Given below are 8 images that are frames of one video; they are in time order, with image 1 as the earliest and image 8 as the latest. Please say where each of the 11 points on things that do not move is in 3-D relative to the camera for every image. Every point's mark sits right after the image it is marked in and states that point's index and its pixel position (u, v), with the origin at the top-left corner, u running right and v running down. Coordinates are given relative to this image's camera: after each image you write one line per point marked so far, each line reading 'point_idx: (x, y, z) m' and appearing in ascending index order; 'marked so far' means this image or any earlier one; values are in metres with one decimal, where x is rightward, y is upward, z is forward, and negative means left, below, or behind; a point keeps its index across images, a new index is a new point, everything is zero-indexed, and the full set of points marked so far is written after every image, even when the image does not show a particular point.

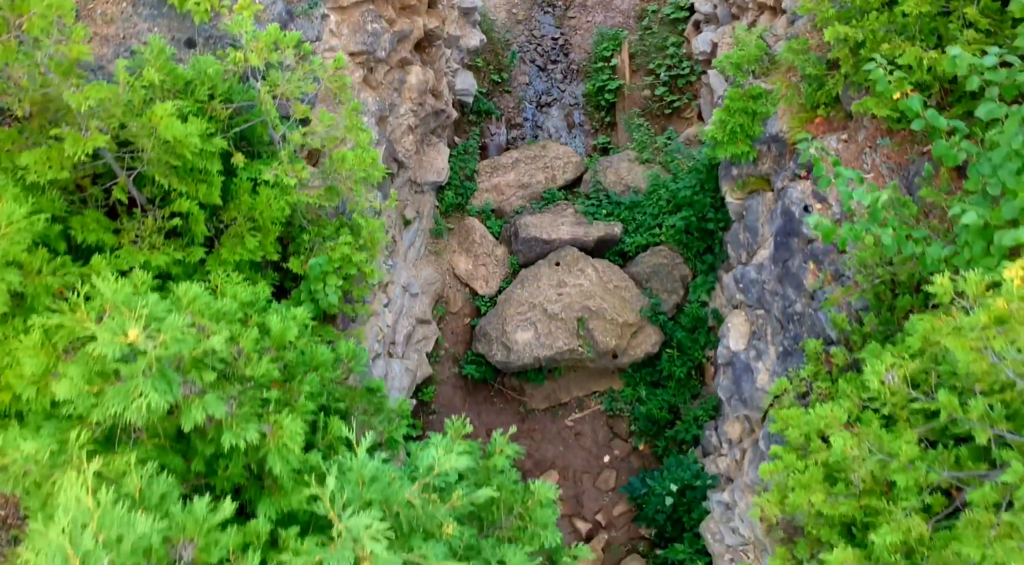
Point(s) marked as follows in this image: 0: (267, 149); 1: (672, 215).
0: (-1.4, +0.8, +4.5) m
1: (+1.9, +0.8, +9.4) m
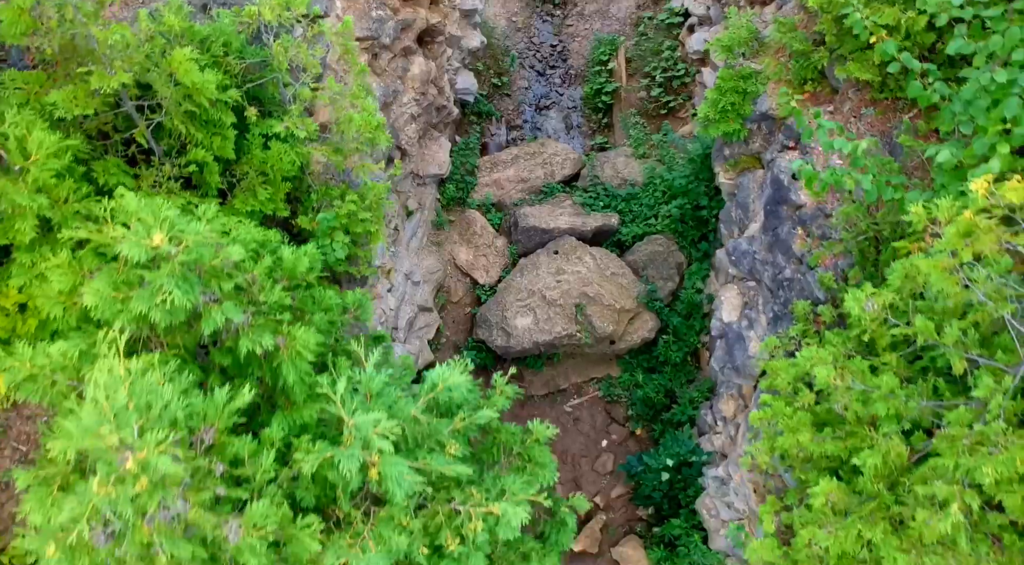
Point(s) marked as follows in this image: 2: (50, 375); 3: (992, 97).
0: (-1.4, +1.1, +4.7) m
1: (+1.9, +1.0, +9.6) m
2: (-1.9, -0.4, +3.1) m
3: (+2.3, +0.9, +3.8) m
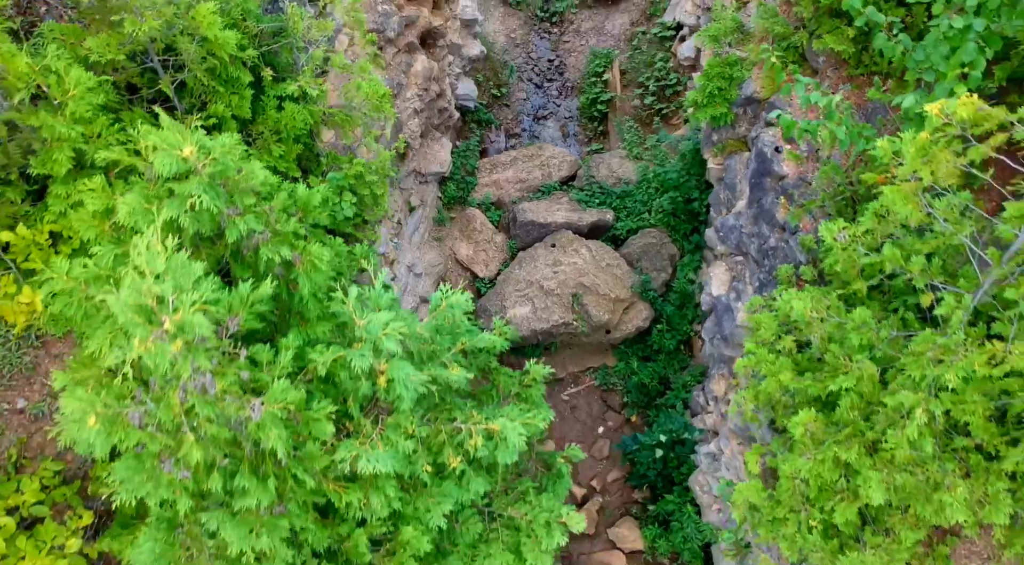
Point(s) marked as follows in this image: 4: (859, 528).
0: (-1.4, +1.4, +5.0) m
1: (+1.9, +1.1, +10.0) m
2: (-1.9, 0.0, +3.4) m
3: (+2.3, +1.3, +4.1) m
4: (+2.0, -1.4, +4.5) m
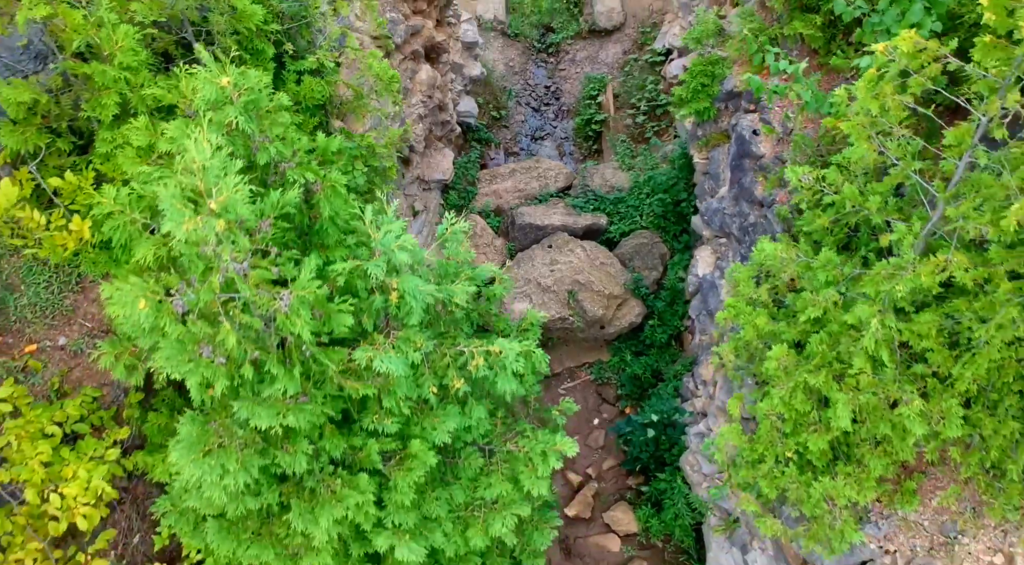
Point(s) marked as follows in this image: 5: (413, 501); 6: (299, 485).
0: (-1.5, +1.6, +5.5) m
1: (+1.9, +1.1, +10.5) m
2: (-1.9, +0.4, +3.8) m
3: (+2.3, +1.6, +4.7) m
4: (+2.0, -1.1, +4.9) m
5: (-0.6, -1.3, +4.5) m
6: (-1.1, -1.1, +4.1) m
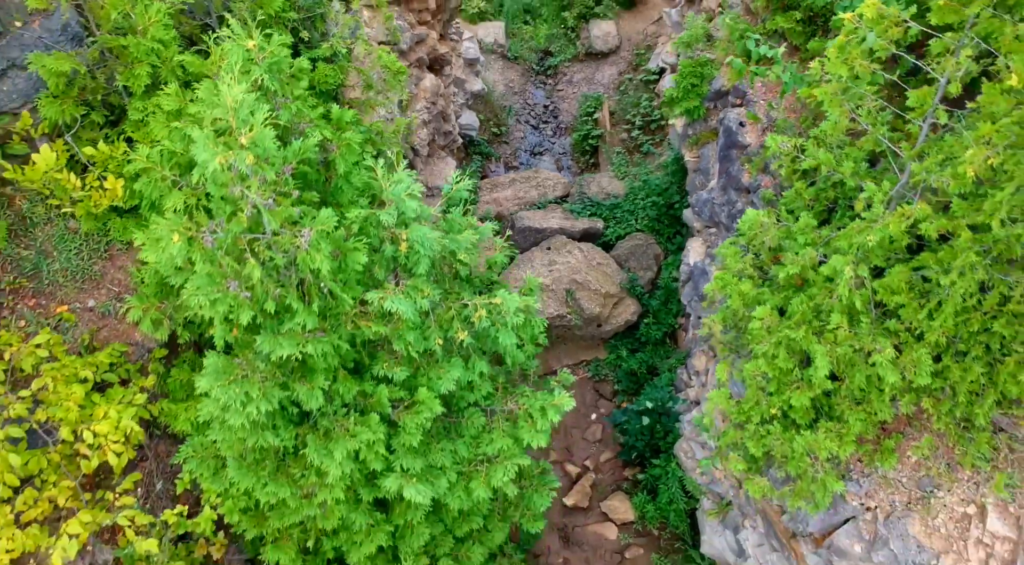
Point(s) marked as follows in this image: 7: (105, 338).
0: (-1.5, +1.8, +5.9) m
1: (+1.9, +1.0, +10.9) m
2: (-1.9, +0.6, +4.2) m
3: (+2.3, +1.8, +5.1) m
4: (+2.0, -0.9, +5.2) m
5: (-0.6, -1.0, +4.8) m
6: (-1.1, -0.8, +4.4) m
7: (-2.6, -0.4, +5.0) m
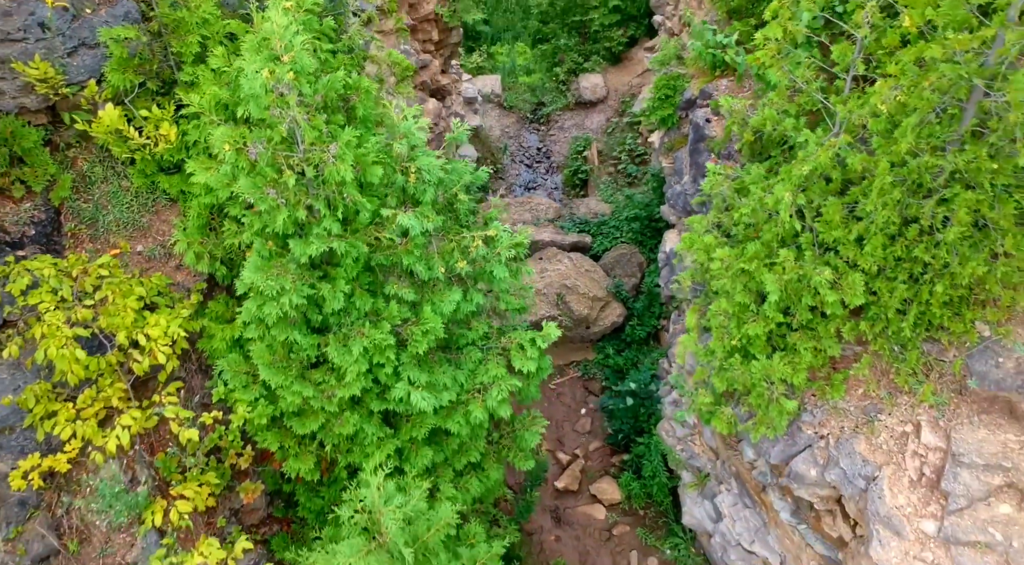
0: (-1.5, +2.1, +6.9) m
1: (+1.8, +0.9, +11.8) m
2: (-1.9, +1.1, +5.1) m
3: (+2.3, +2.2, +6.1) m
4: (+2.0, -0.5, +5.9) m
5: (-0.6, -0.6, +5.5) m
6: (-1.2, -0.3, +5.1) m
7: (-2.7, +0.1, +5.8) m
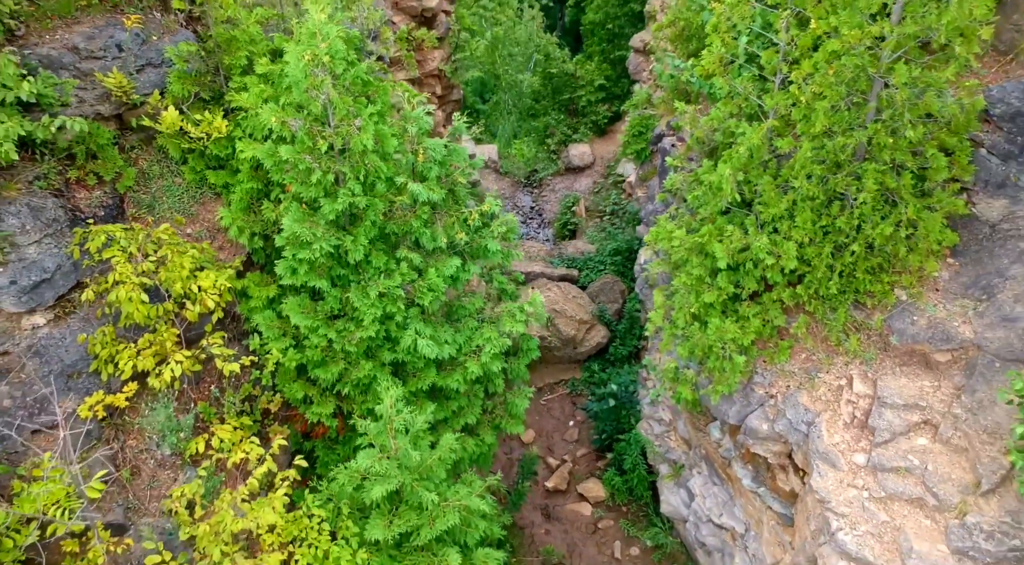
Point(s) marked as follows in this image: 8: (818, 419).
0: (-1.6, +2.2, +8.2) m
1: (+1.7, +0.4, +12.9) m
2: (-2.0, +1.4, +6.2) m
3: (+2.2, +2.4, +7.4) m
4: (+1.9, -0.3, +6.9) m
5: (-0.7, -0.3, +6.5) m
6: (-1.2, 0.0, +6.1) m
7: (-2.7, +0.3, +6.8) m
8: (+2.6, -1.2, +6.6) m
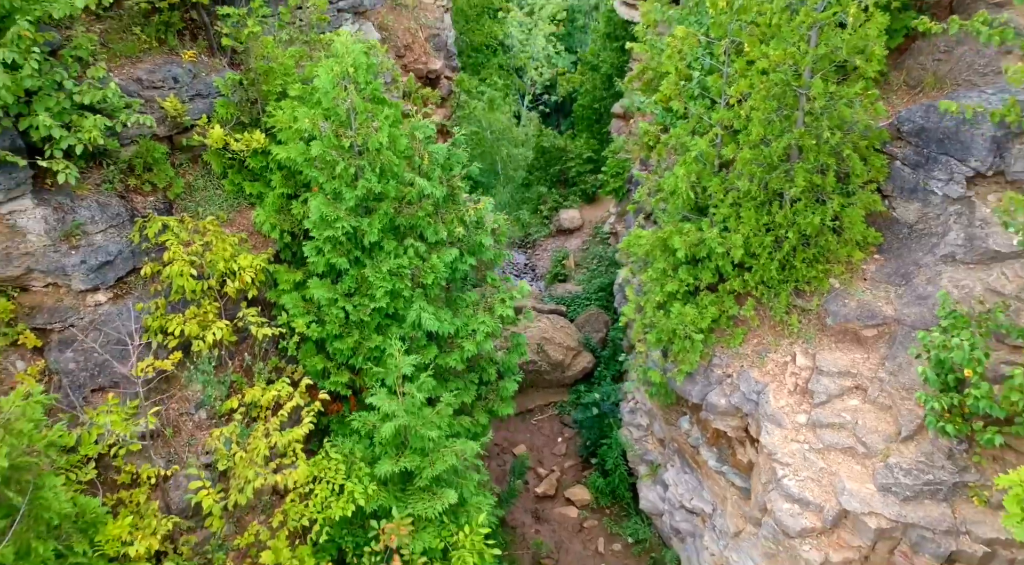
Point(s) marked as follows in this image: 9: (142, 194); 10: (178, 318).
0: (-1.7, +2.1, +9.6) m
1: (+1.5, -0.2, +14.1) m
2: (-2.1, +1.6, +7.5) m
3: (+2.1, +2.4, +8.8) m
4: (+1.8, -0.2, +8.1) m
5: (-0.8, -0.2, +7.6) m
6: (-1.3, +0.1, +7.3) m
7: (-2.8, +0.4, +8.0) m
8: (+2.5, -1.0, +7.6) m
9: (-3.8, +0.9, +7.9) m
10: (-3.1, -0.3, +7.2) m
